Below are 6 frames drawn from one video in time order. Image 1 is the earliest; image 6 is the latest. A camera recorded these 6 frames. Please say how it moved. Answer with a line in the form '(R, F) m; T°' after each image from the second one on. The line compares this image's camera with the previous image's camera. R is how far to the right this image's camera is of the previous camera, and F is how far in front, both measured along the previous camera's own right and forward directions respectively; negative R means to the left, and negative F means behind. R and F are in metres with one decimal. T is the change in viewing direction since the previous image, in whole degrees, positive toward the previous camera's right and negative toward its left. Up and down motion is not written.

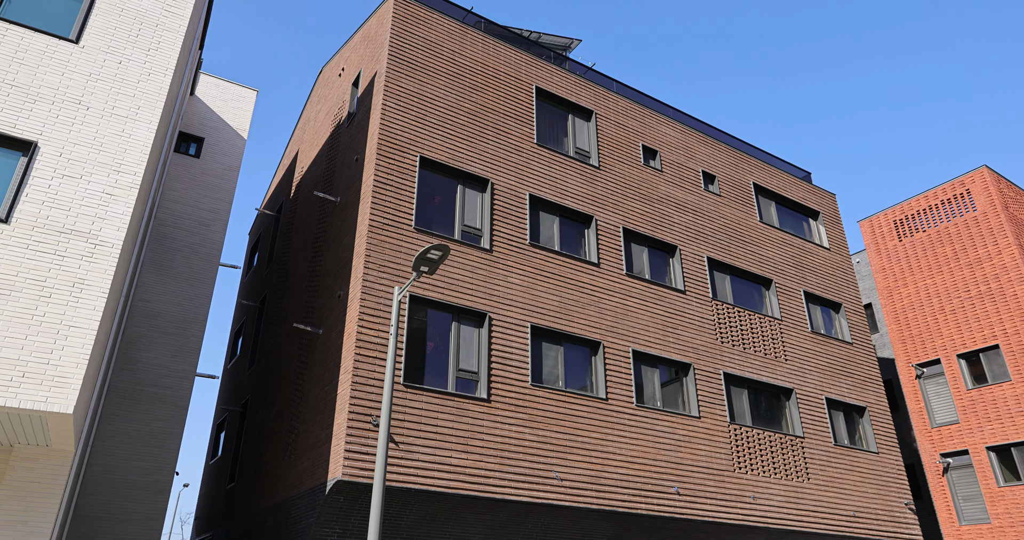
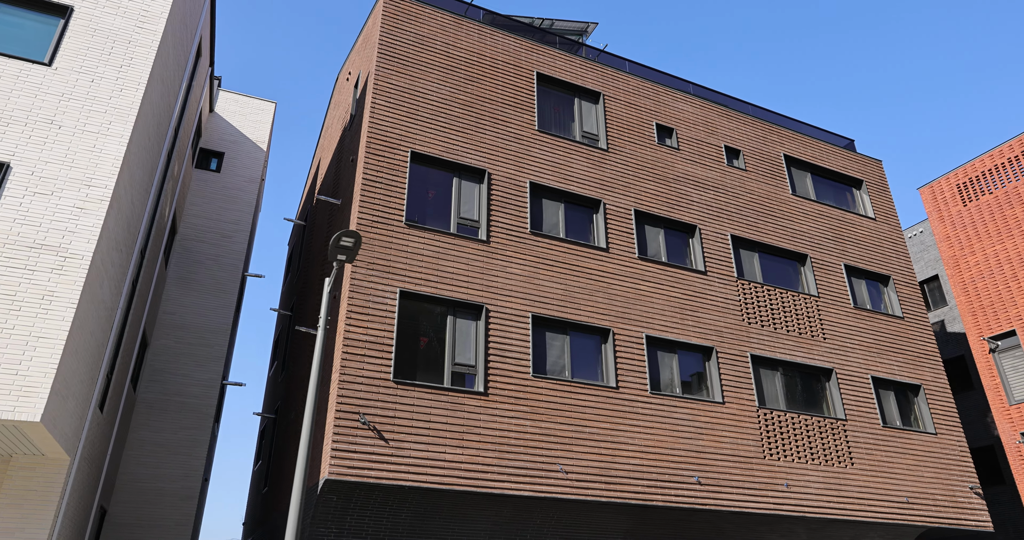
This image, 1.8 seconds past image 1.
(+1.5, +0.4) m; -6°
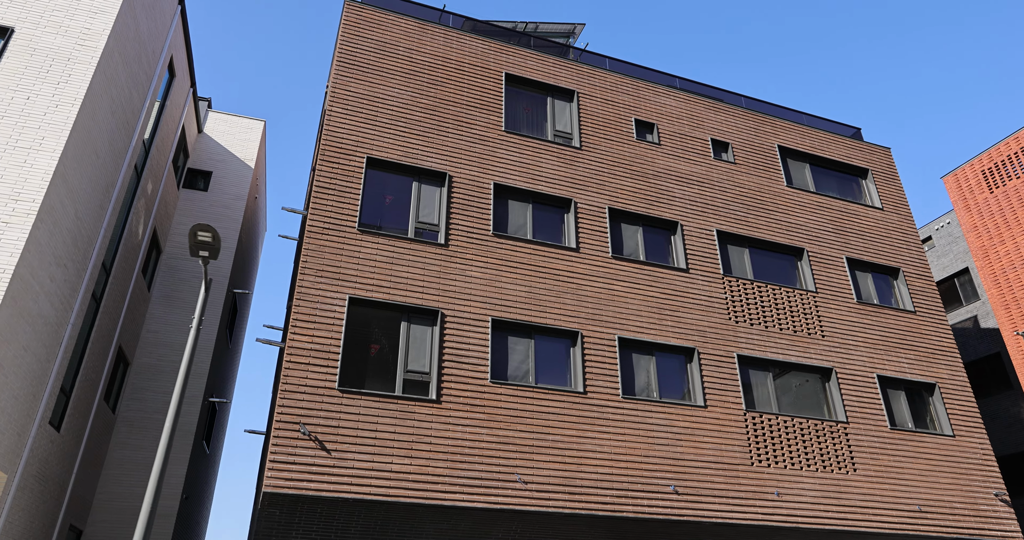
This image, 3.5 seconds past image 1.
(+1.7, +0.5) m; -4°
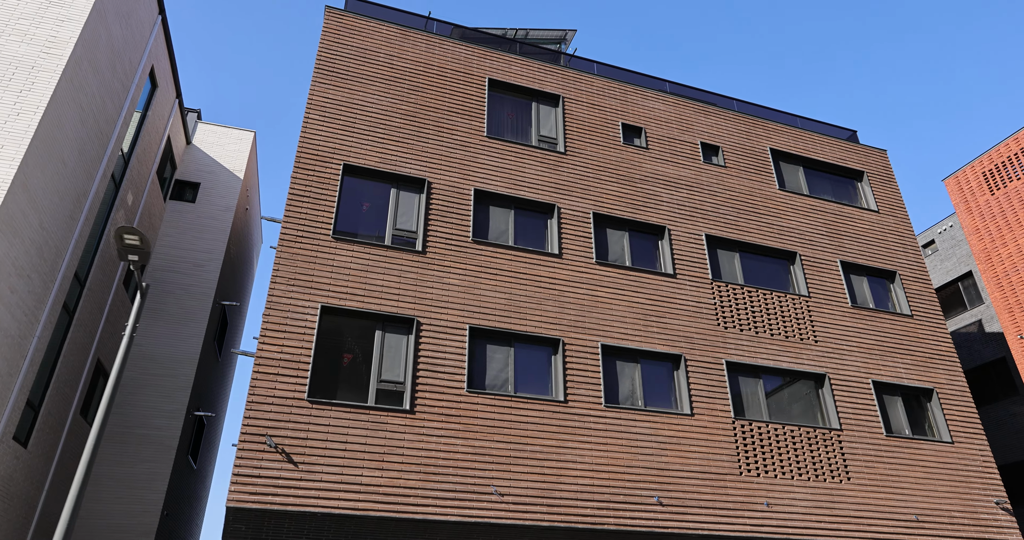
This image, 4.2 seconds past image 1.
(+0.6, +0.3) m; -1°
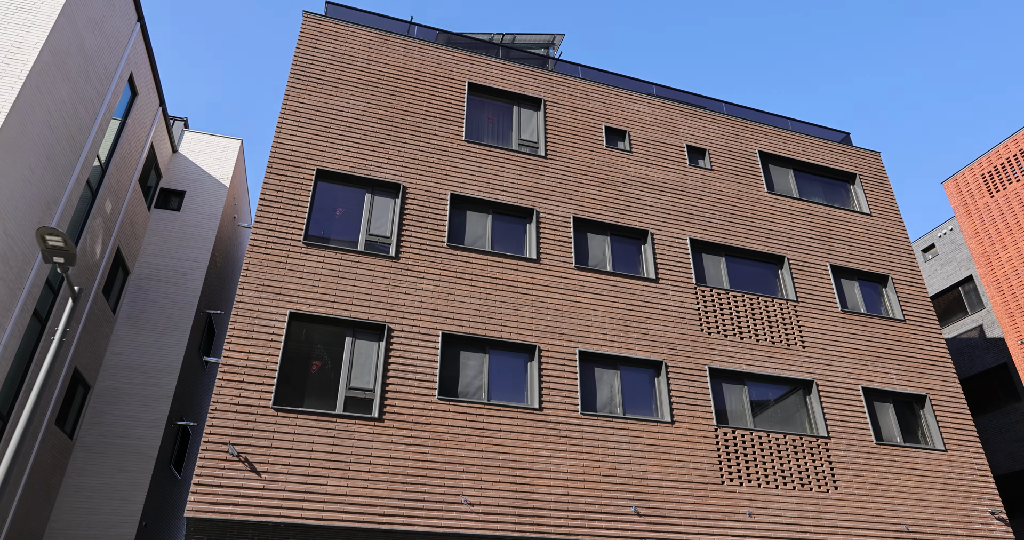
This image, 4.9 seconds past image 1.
(+0.7, +0.2) m; -1°
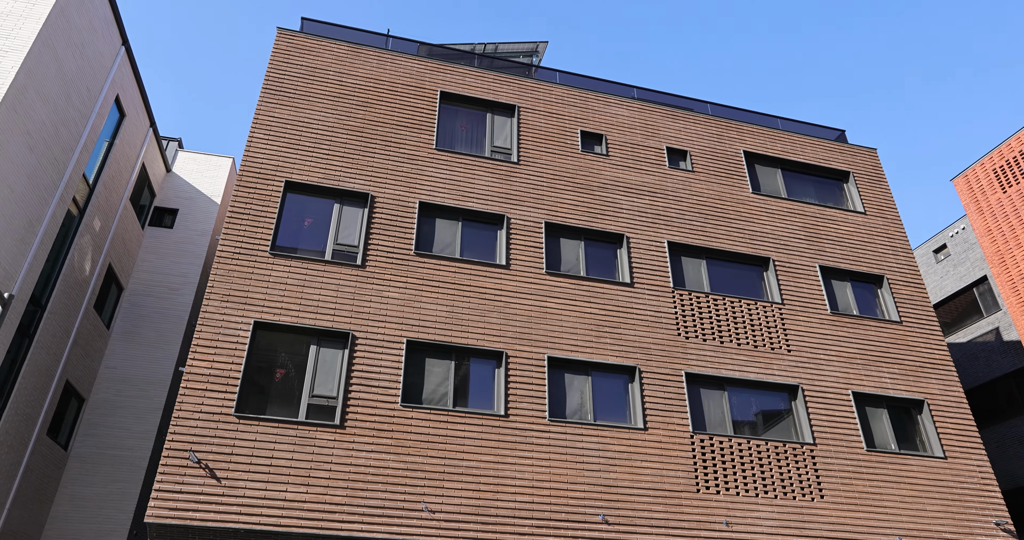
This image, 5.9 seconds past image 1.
(+1.3, +0.2) m; -3°
